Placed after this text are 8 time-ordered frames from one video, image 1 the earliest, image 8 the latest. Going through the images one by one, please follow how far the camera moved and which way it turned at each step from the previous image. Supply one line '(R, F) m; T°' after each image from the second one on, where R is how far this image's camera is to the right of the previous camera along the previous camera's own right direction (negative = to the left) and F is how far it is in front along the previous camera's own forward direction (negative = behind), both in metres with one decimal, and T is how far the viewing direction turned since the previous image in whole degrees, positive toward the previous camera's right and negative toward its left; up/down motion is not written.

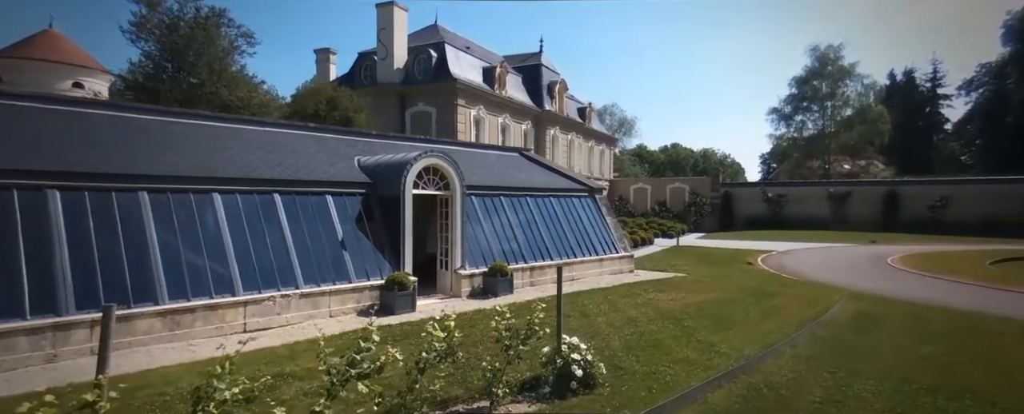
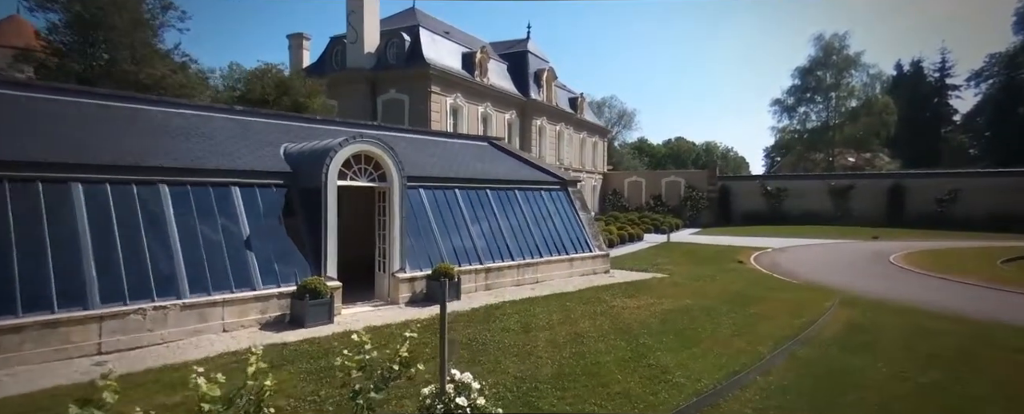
(+1.1, +1.4) m; 0°
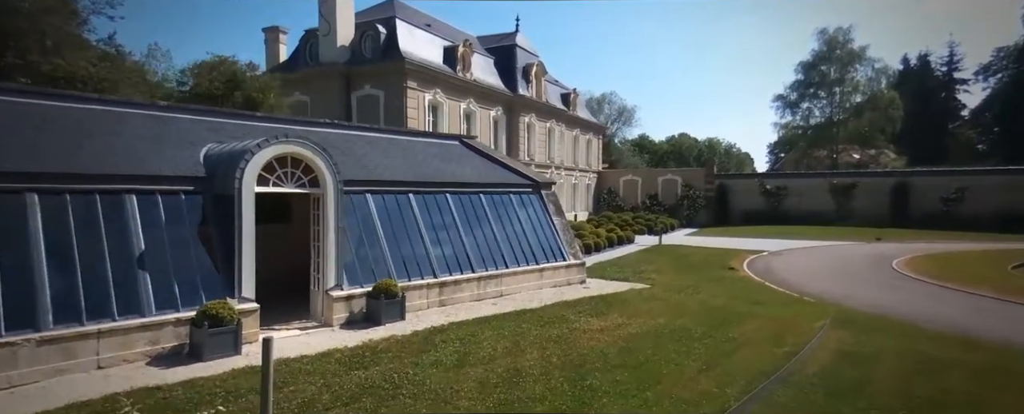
(+0.9, +1.2) m; 0°
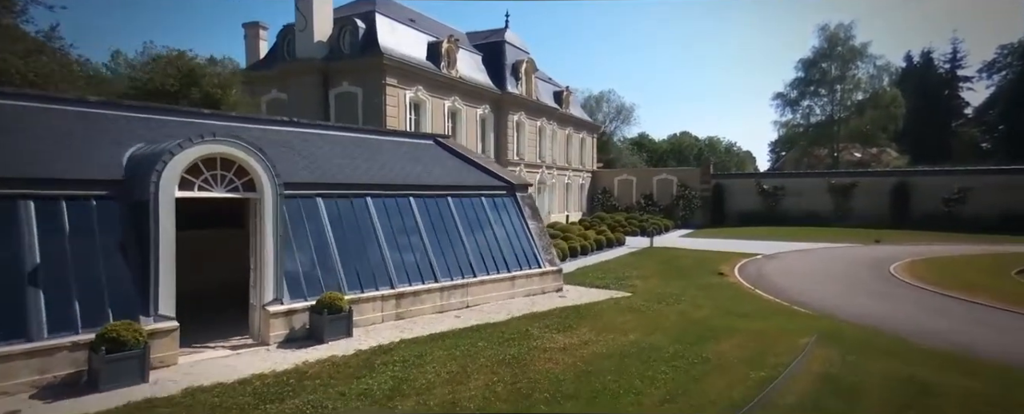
(+0.7, +0.8) m; 0°
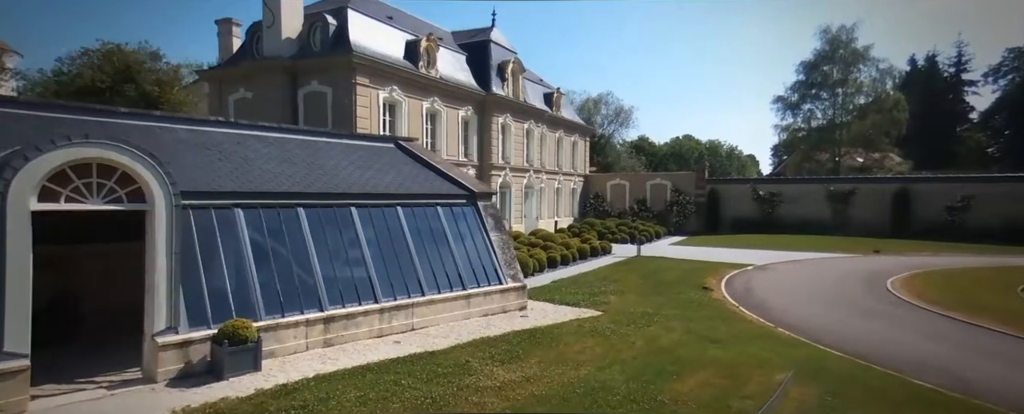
(+0.9, +1.1) m; 0°
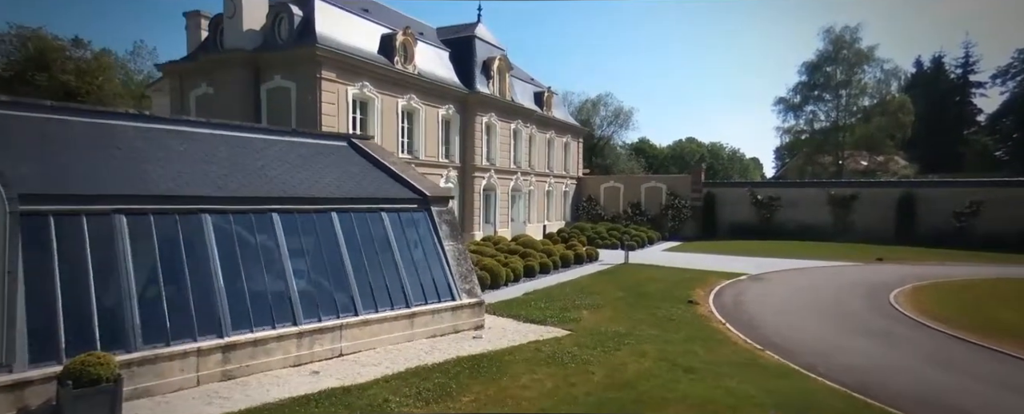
(+0.9, +1.3) m; 0°
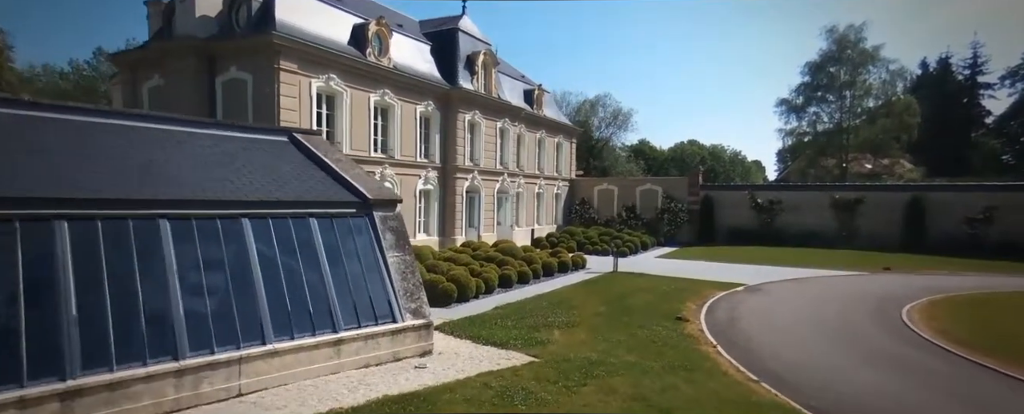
(+0.8, +1.6) m; 0°
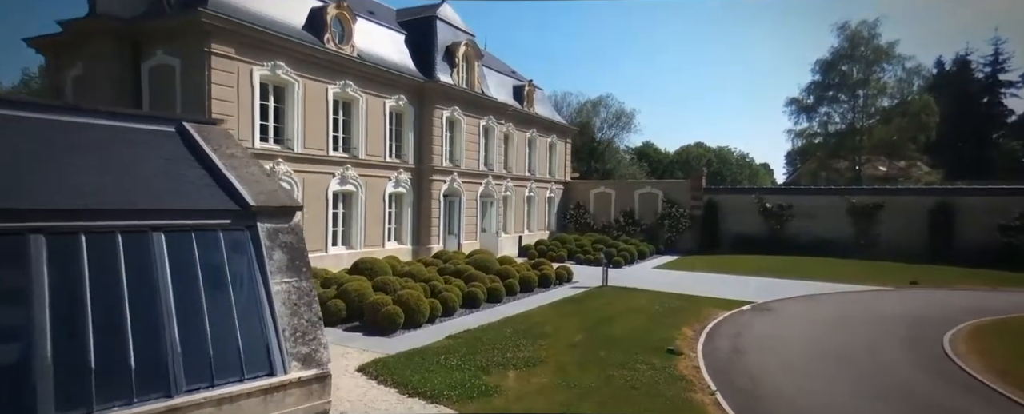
(+1.0, +2.4) m; -1°
